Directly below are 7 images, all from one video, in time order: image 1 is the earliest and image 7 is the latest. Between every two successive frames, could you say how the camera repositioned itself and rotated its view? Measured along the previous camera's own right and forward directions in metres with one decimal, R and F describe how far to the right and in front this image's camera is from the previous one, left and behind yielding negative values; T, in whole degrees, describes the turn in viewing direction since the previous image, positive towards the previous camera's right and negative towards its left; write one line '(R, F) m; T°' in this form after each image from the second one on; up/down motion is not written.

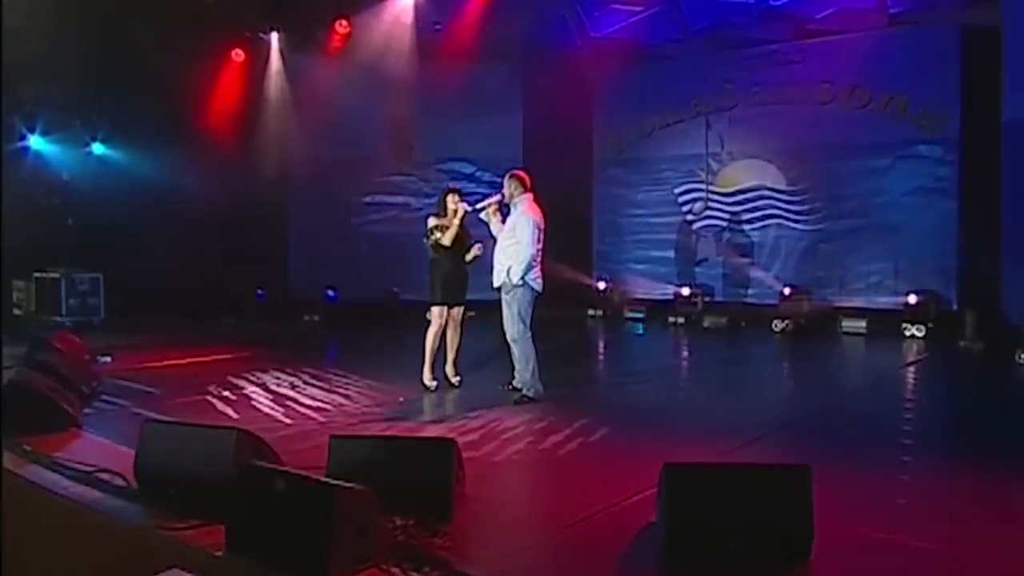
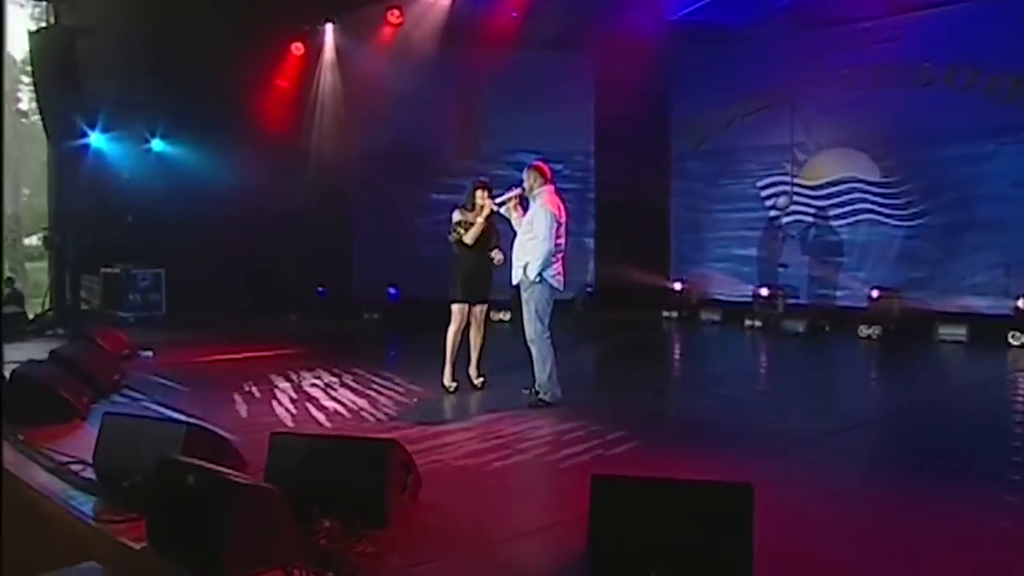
(+1.0, +0.5) m; -10°
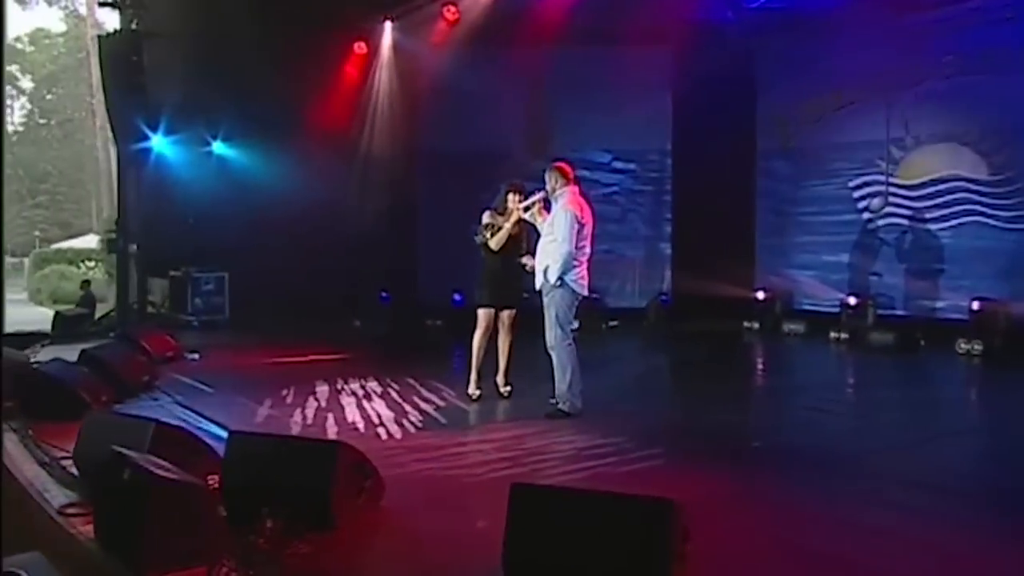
(+0.9, +0.5) m; -9°
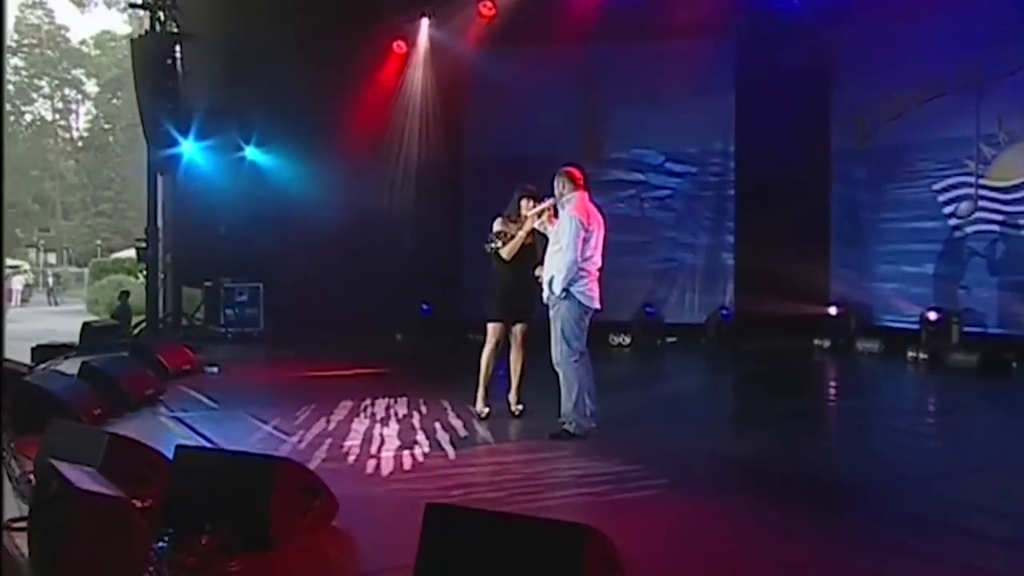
(+0.6, +0.6) m; -7°
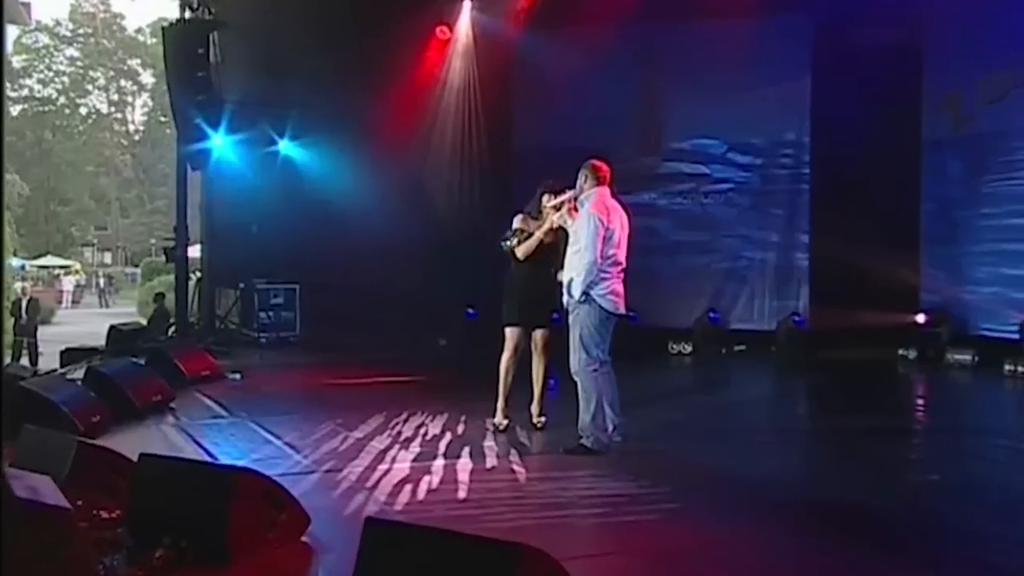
(+0.4, +0.6) m; -6°
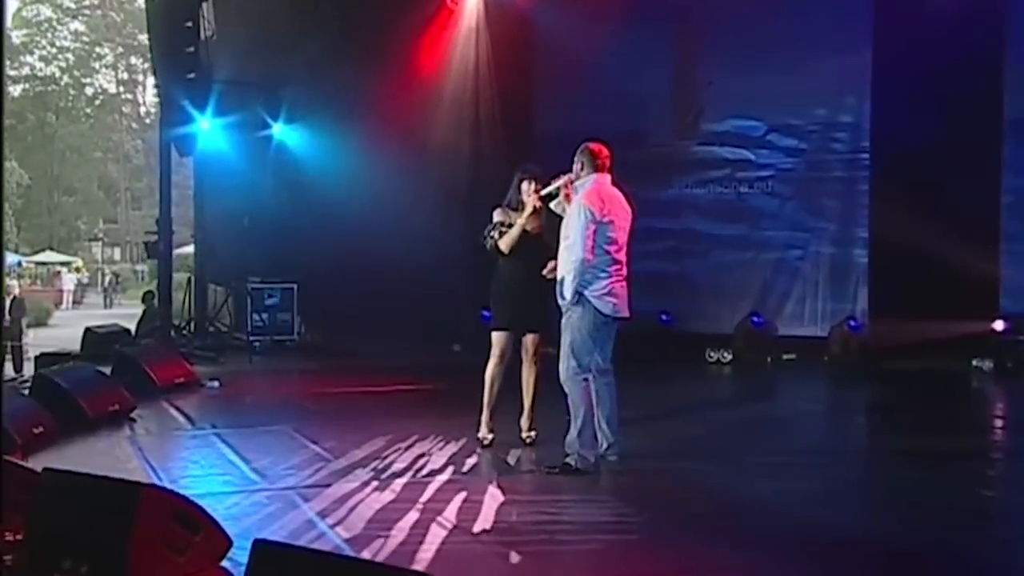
(+0.3, +0.8) m; -4°
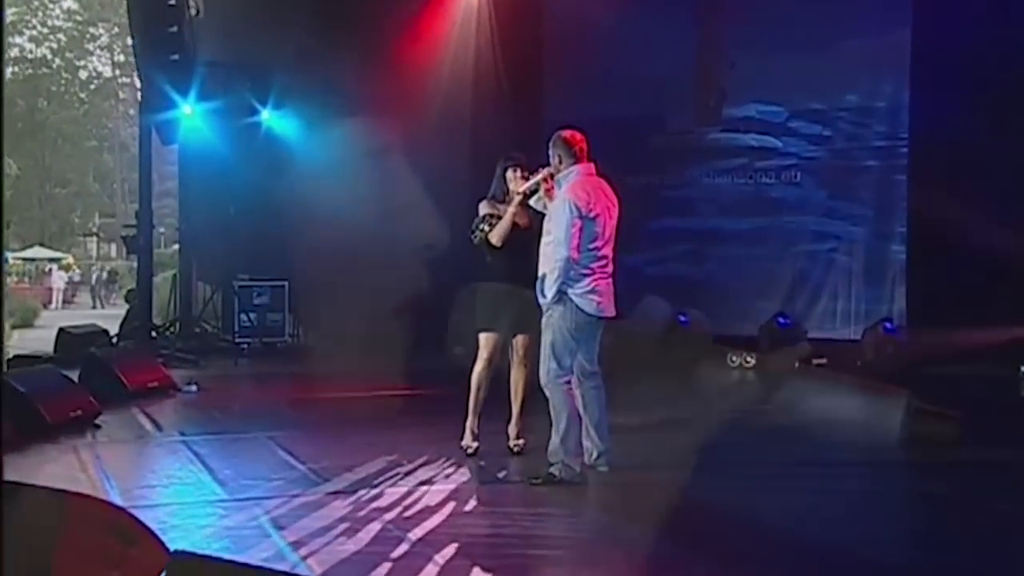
(+0.1, +0.5) m; -2°
